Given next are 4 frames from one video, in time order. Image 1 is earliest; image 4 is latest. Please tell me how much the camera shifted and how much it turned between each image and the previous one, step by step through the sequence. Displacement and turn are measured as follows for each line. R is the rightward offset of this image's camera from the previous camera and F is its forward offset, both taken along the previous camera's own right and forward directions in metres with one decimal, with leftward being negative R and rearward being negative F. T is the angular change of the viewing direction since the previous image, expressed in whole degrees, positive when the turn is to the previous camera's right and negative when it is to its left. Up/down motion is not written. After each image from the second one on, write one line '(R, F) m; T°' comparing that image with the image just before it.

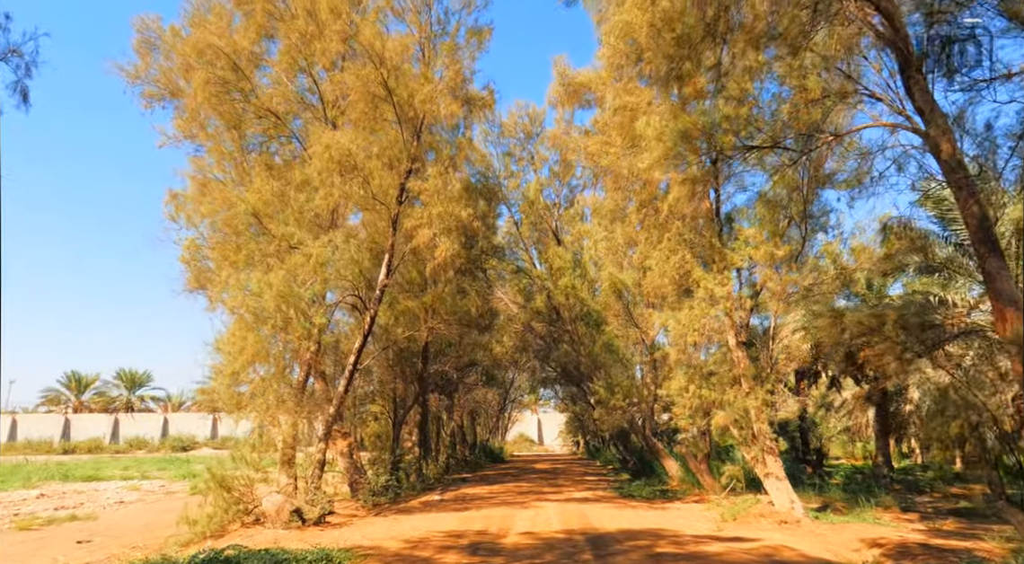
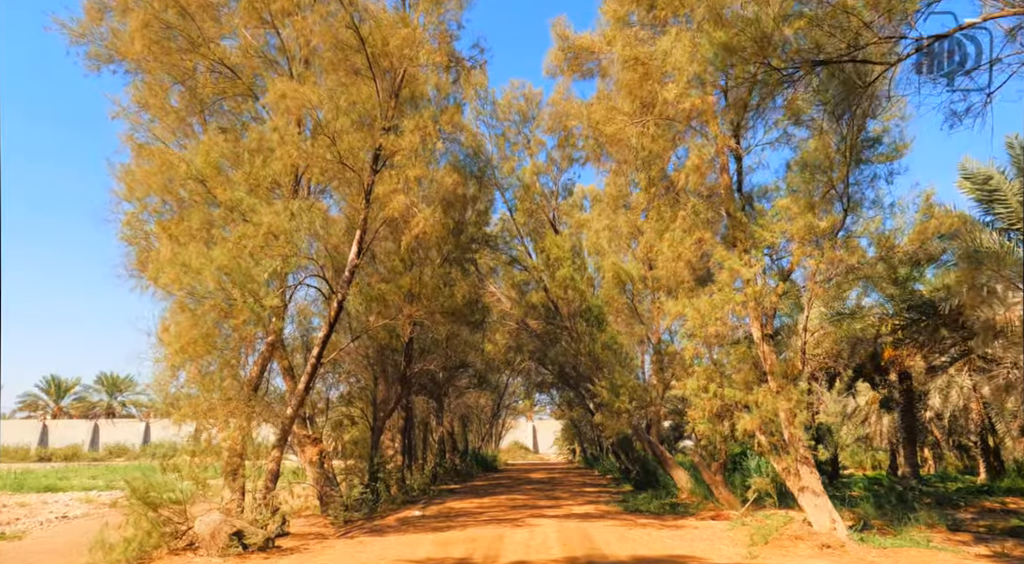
(+0.1, +1.9) m; 0°
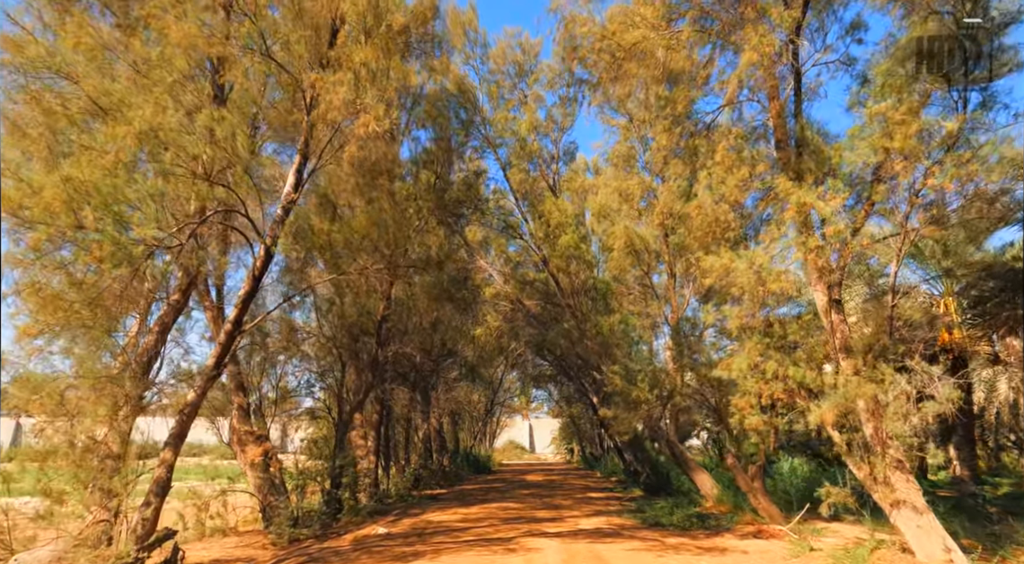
(+0.1, +2.9) m; 0°
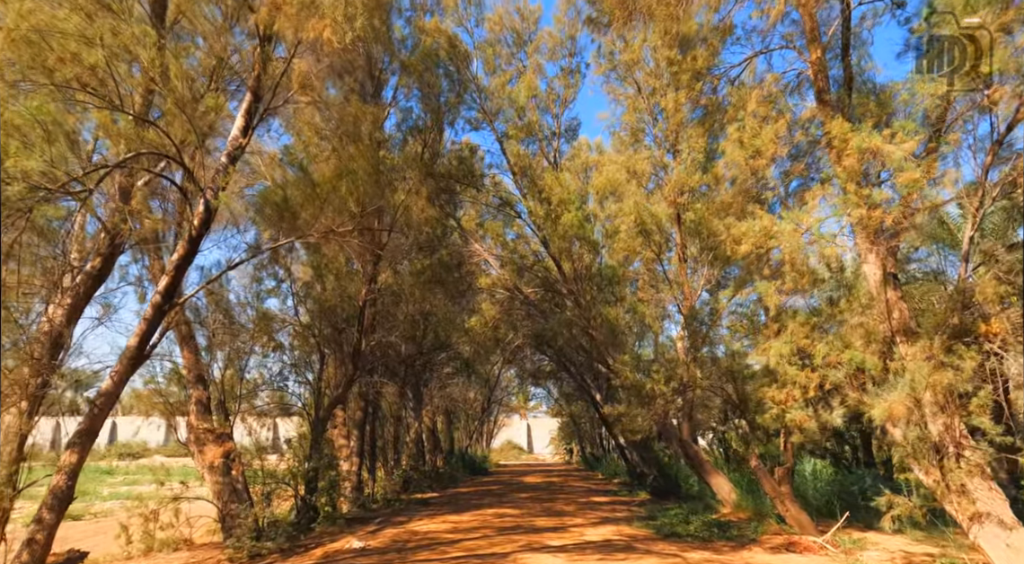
(0.0, +1.5) m; 0°
